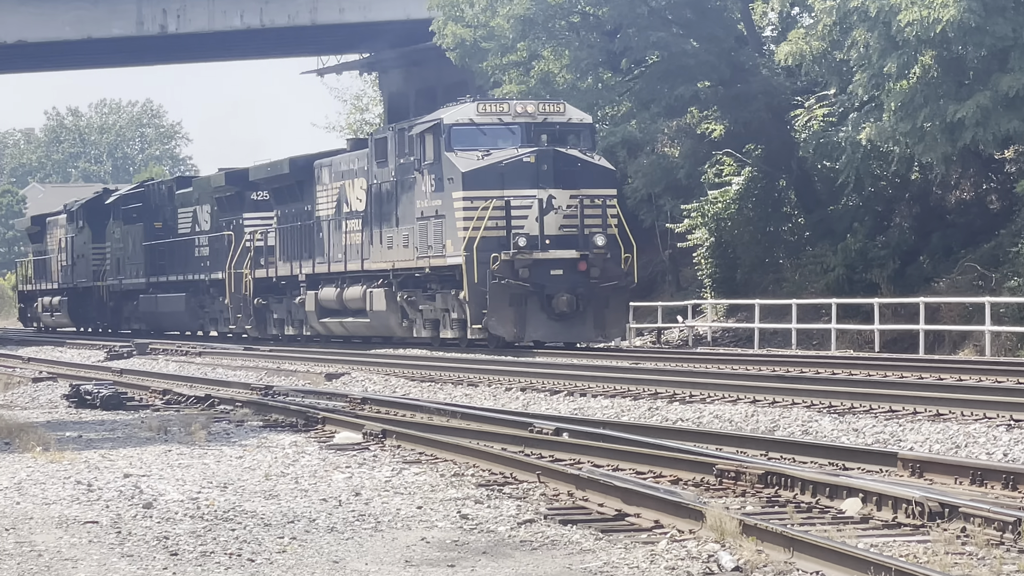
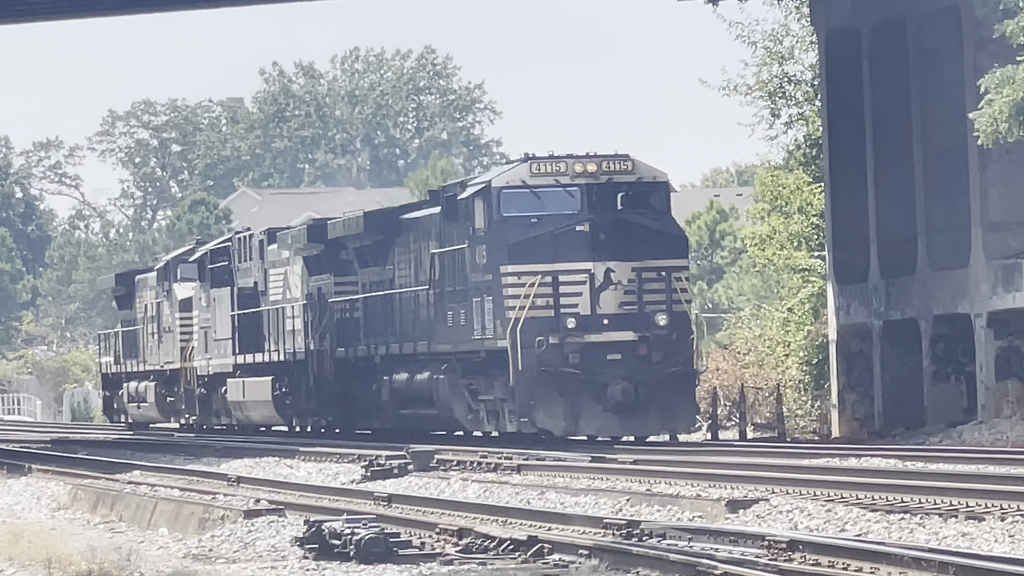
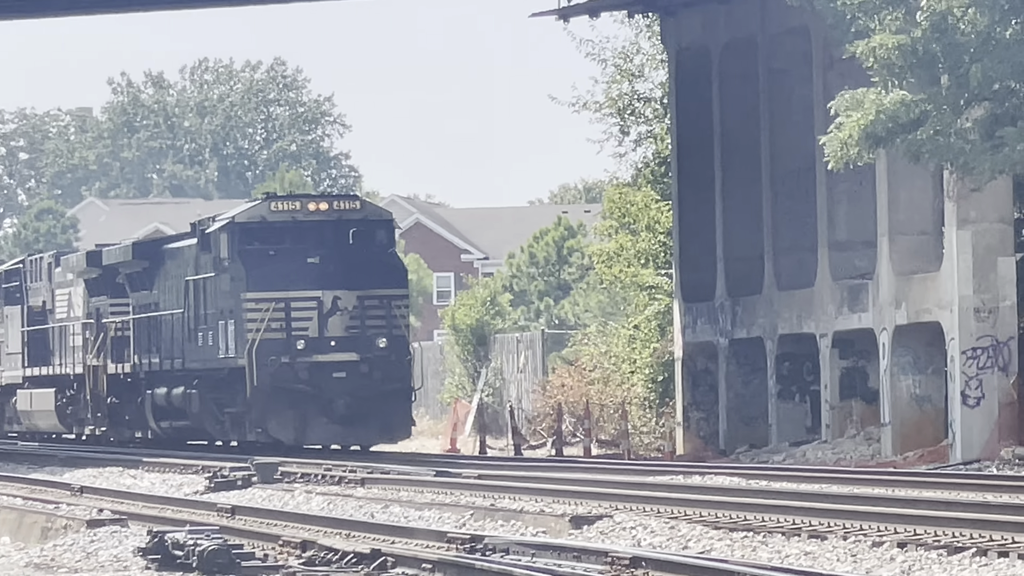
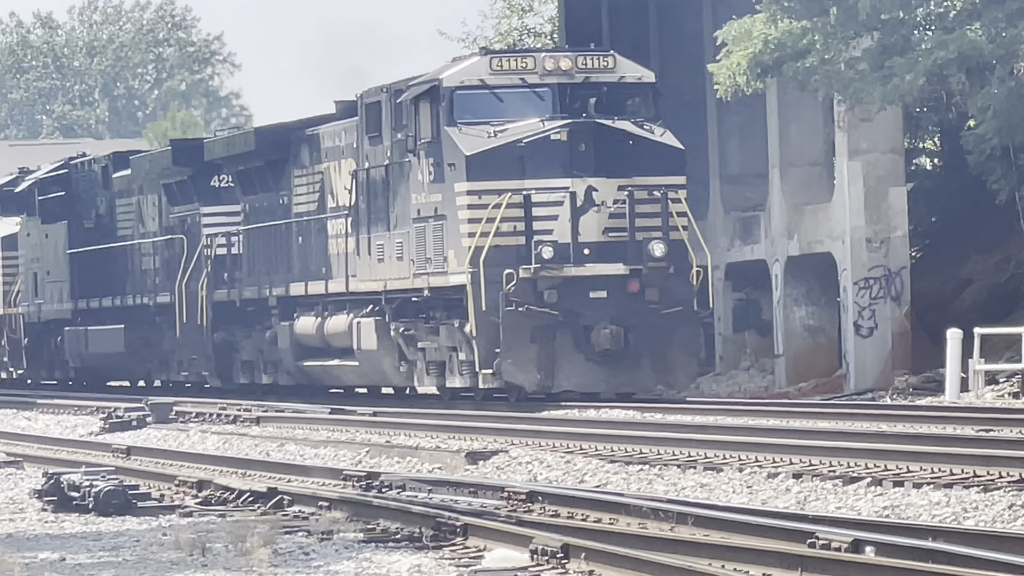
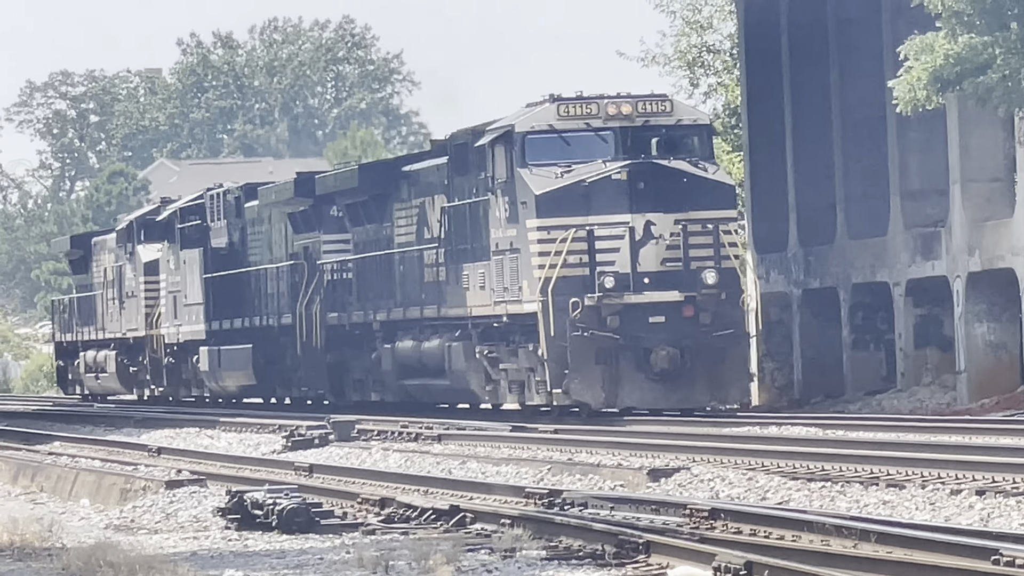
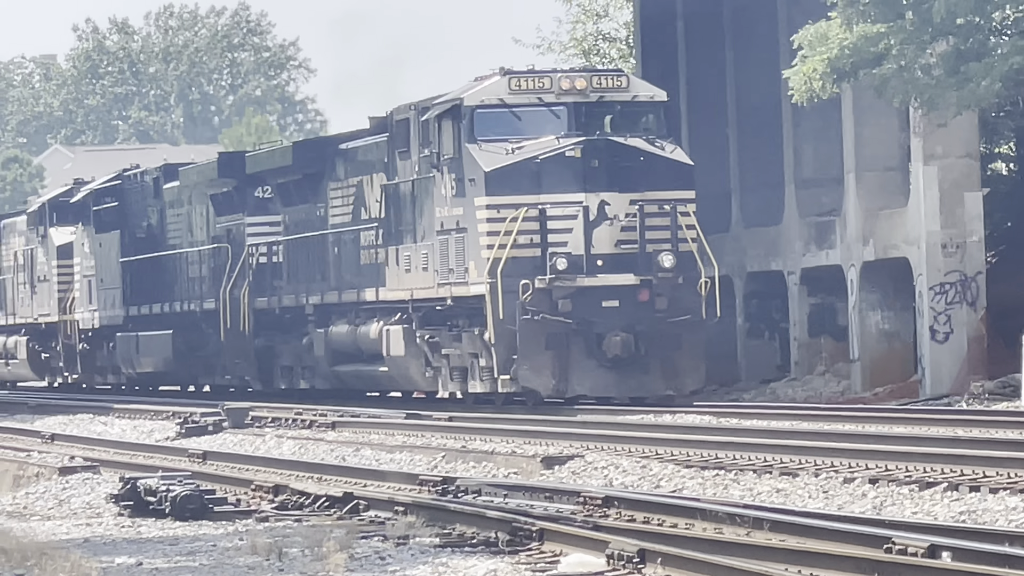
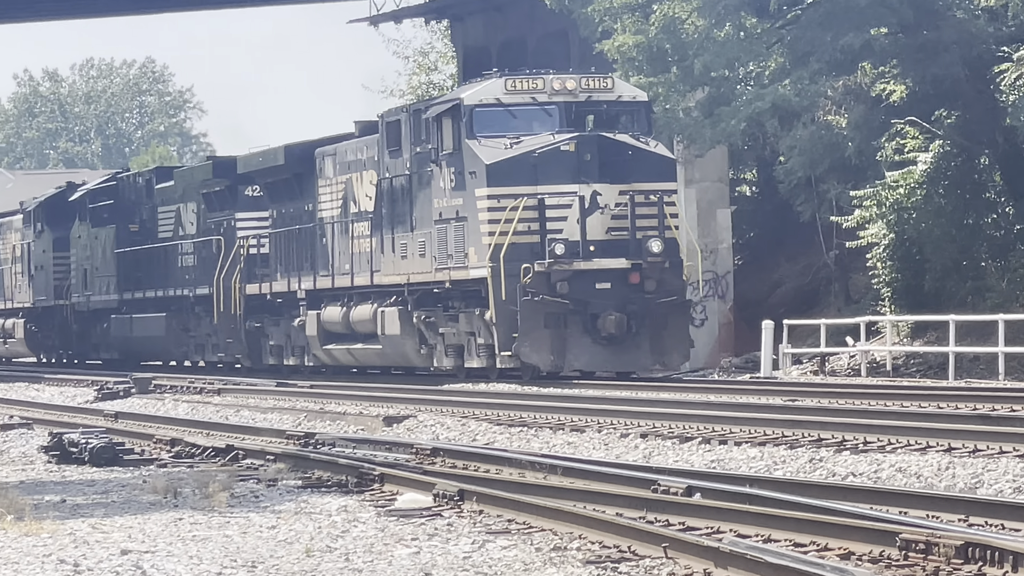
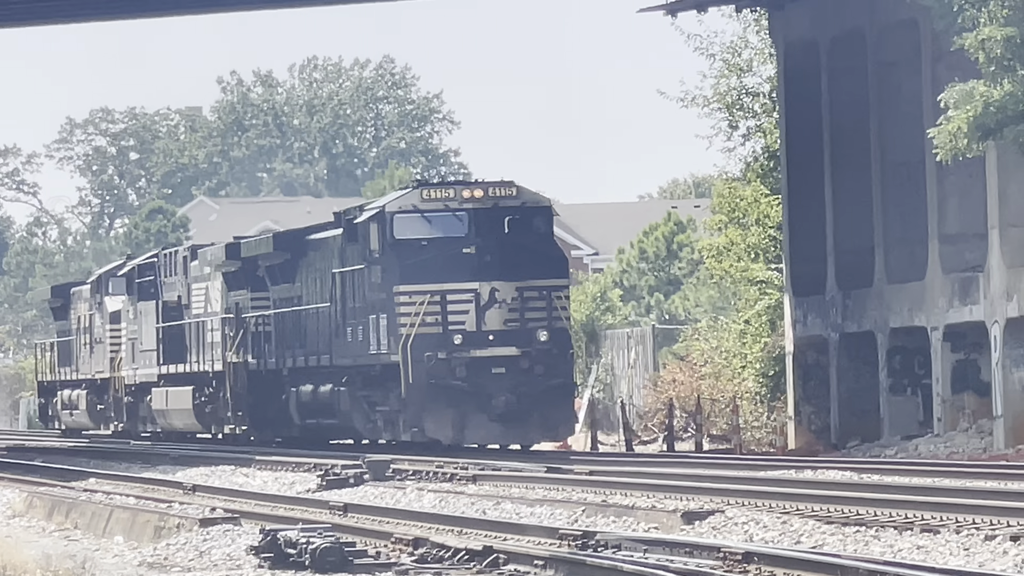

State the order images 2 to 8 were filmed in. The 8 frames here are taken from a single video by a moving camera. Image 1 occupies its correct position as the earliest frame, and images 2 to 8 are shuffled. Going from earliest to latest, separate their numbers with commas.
7, 4, 6, 5, 2, 8, 3
